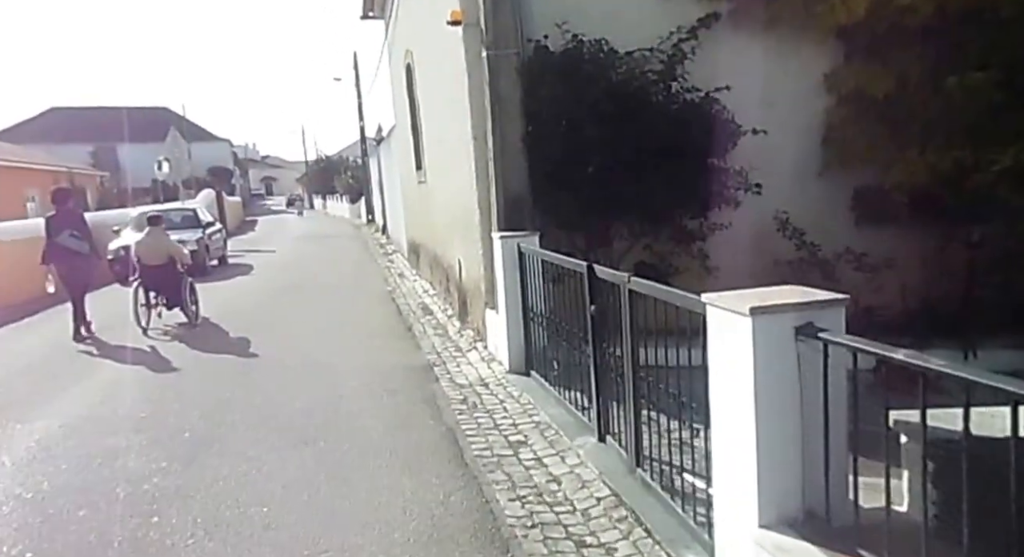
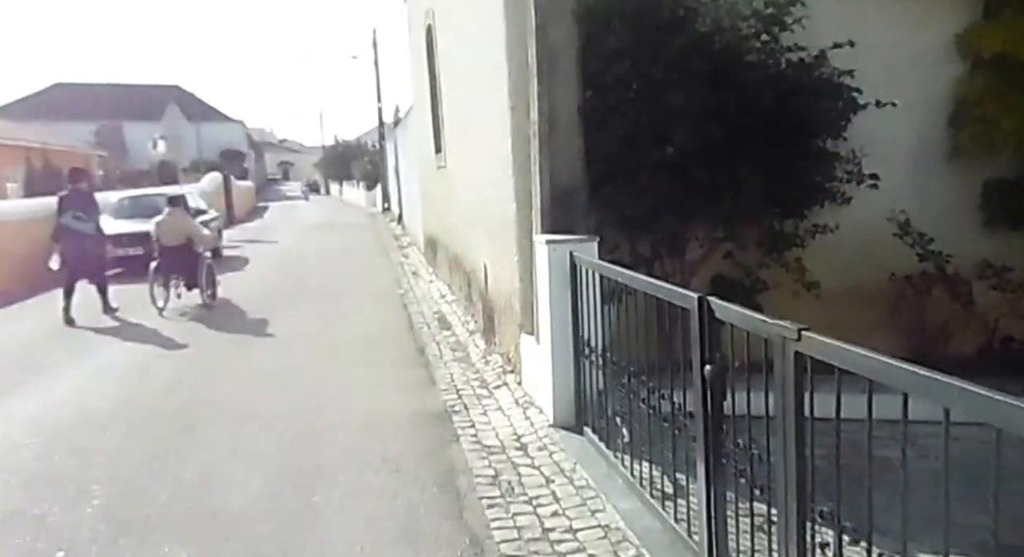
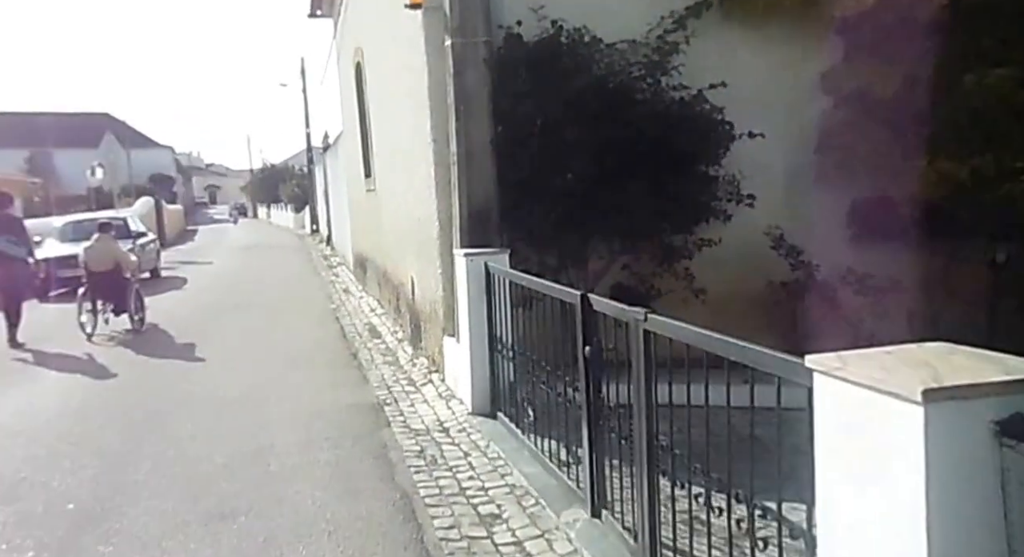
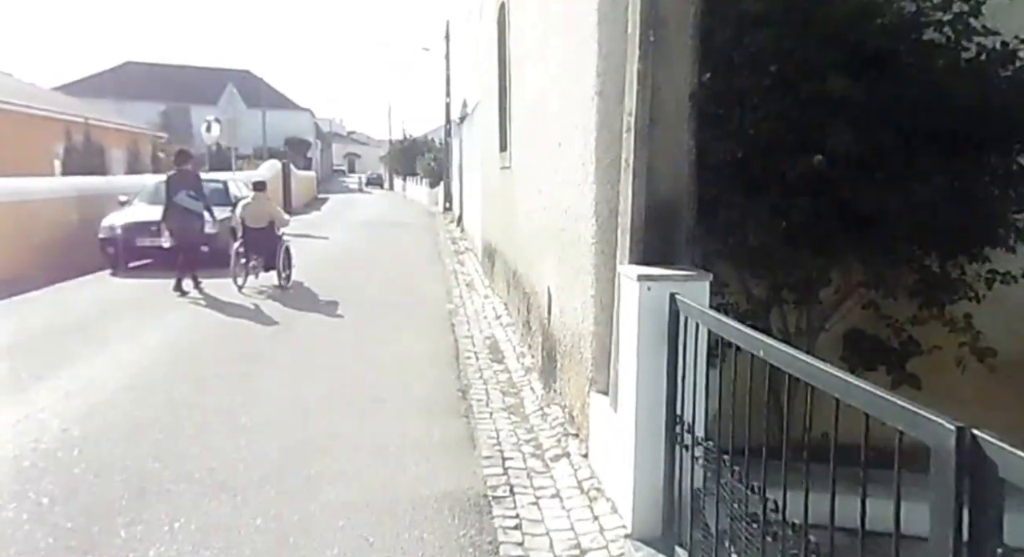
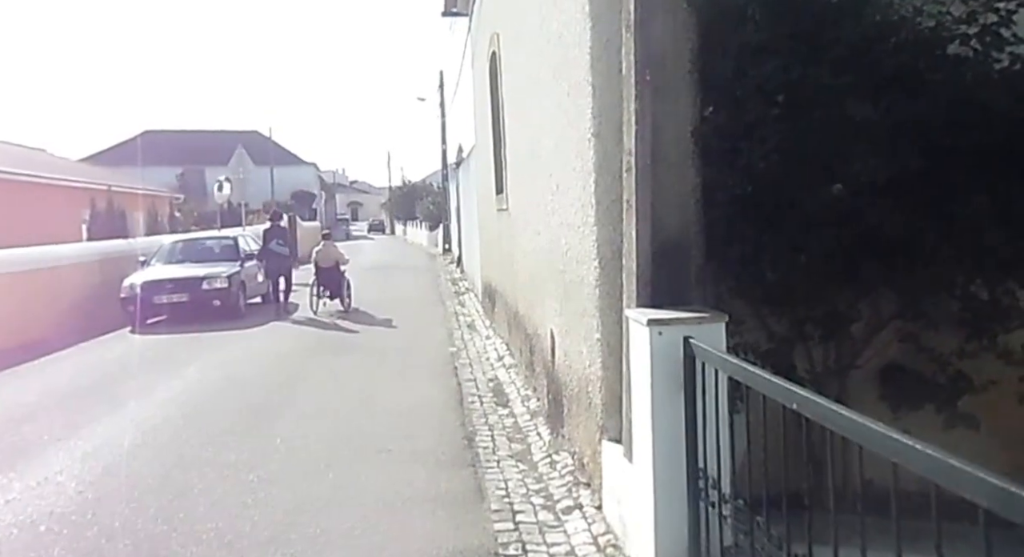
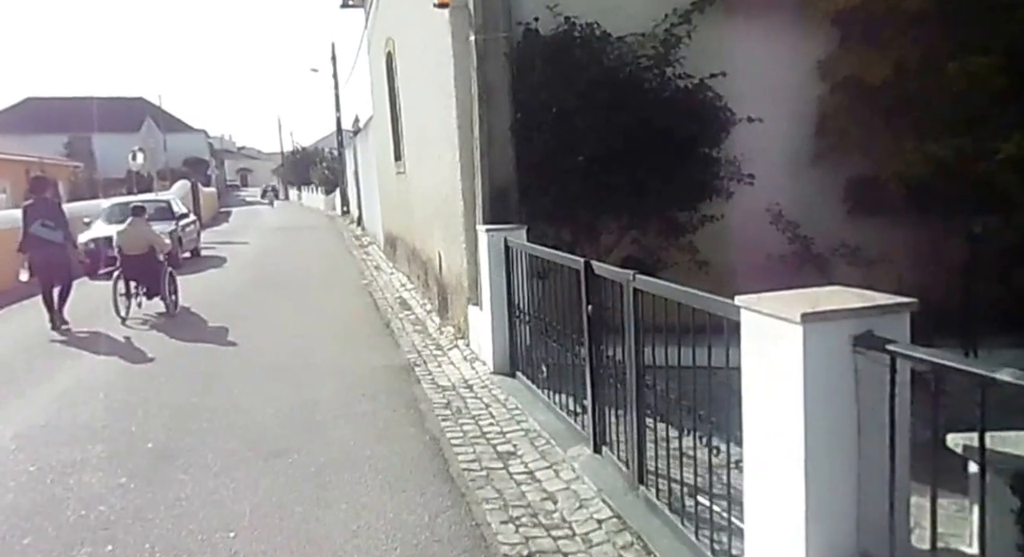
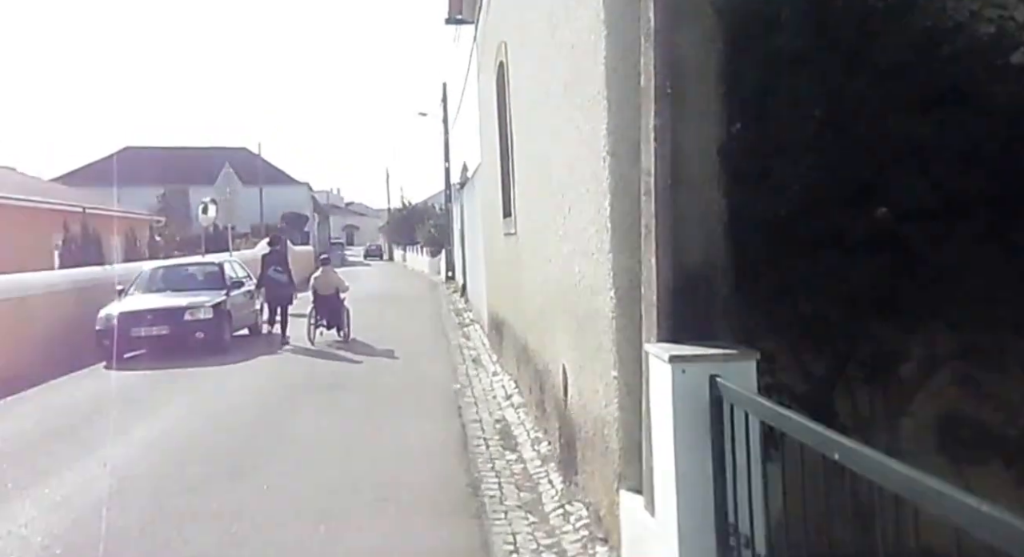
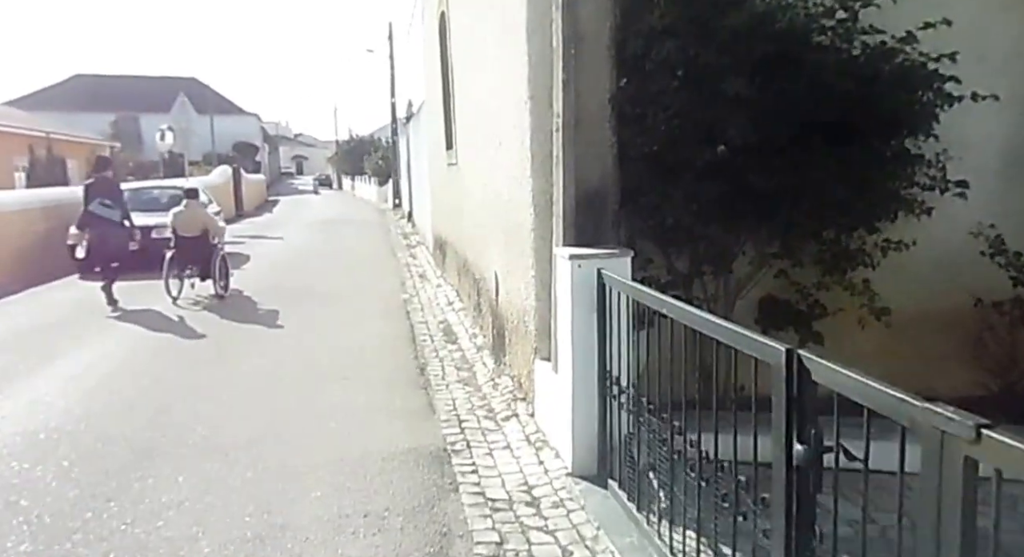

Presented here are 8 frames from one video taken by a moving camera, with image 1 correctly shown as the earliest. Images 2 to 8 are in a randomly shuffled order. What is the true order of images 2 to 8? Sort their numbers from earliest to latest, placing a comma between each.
6, 3, 2, 8, 4, 5, 7
